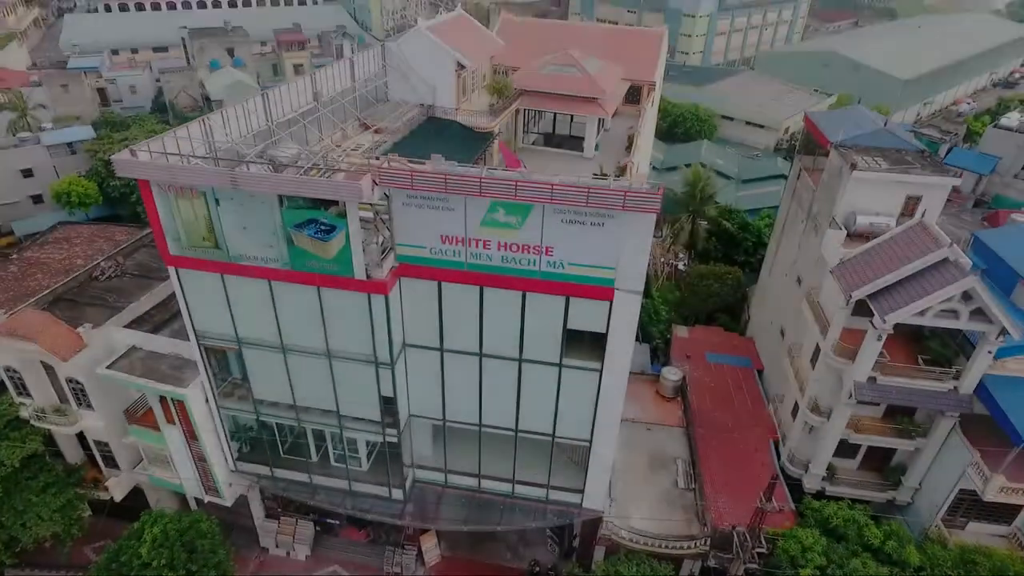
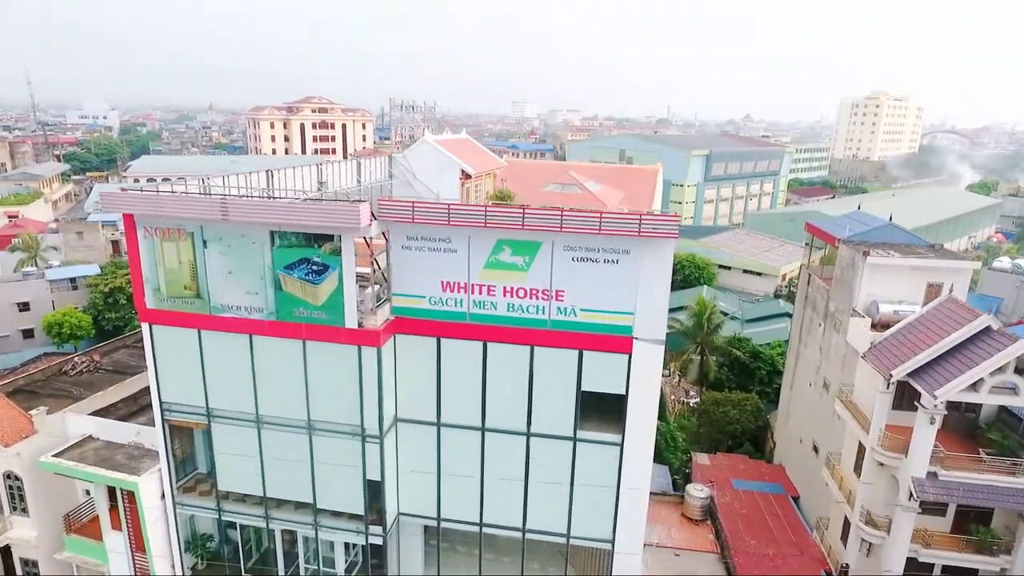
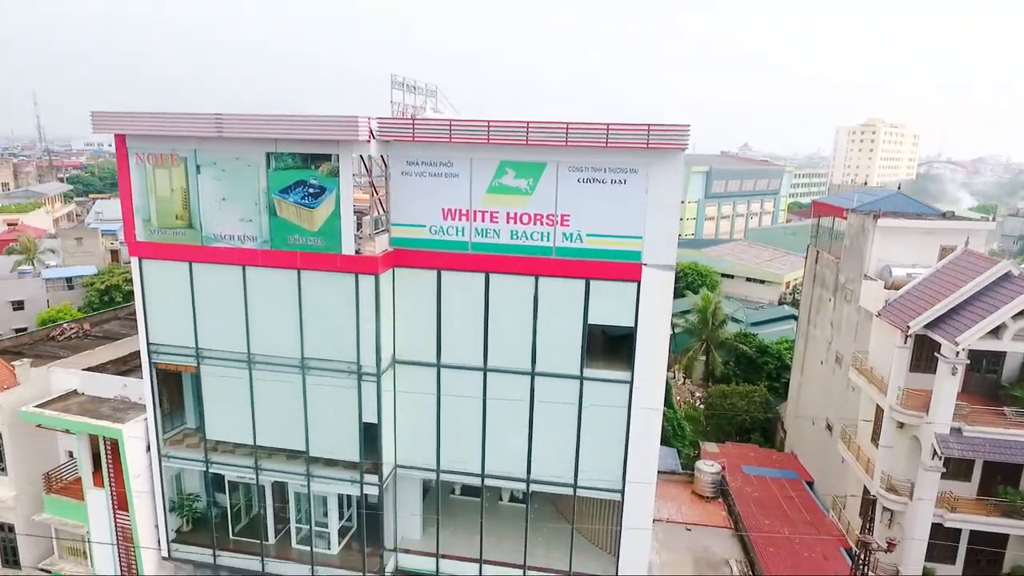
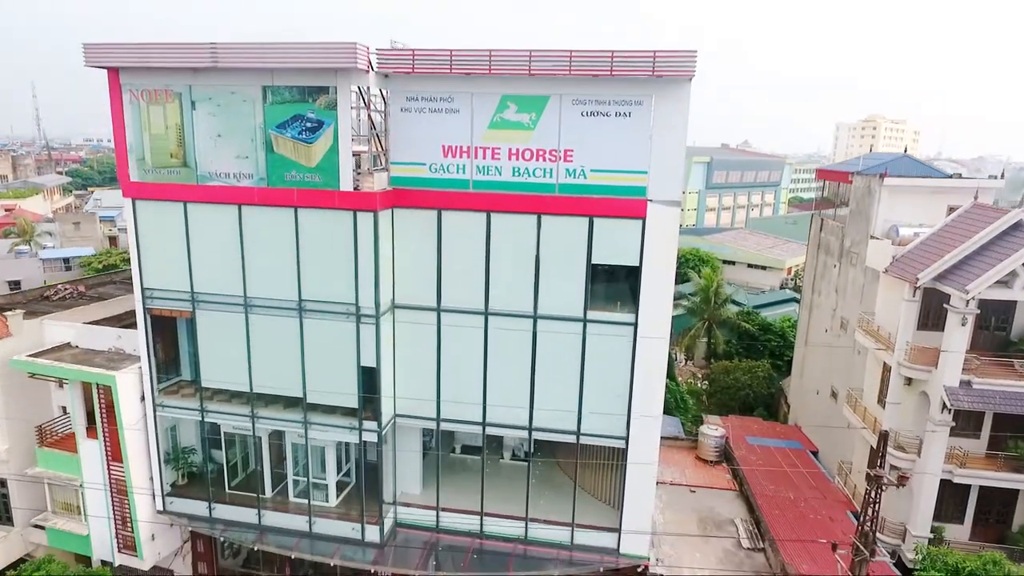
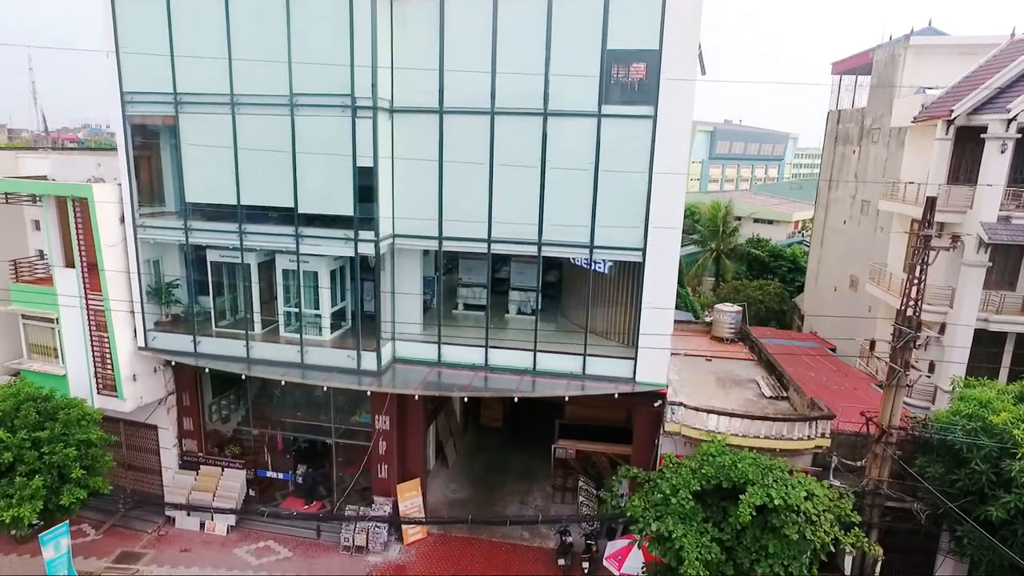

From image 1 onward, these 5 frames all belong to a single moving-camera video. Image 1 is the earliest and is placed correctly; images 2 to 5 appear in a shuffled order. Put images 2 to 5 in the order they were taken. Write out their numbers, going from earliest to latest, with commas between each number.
2, 3, 4, 5
